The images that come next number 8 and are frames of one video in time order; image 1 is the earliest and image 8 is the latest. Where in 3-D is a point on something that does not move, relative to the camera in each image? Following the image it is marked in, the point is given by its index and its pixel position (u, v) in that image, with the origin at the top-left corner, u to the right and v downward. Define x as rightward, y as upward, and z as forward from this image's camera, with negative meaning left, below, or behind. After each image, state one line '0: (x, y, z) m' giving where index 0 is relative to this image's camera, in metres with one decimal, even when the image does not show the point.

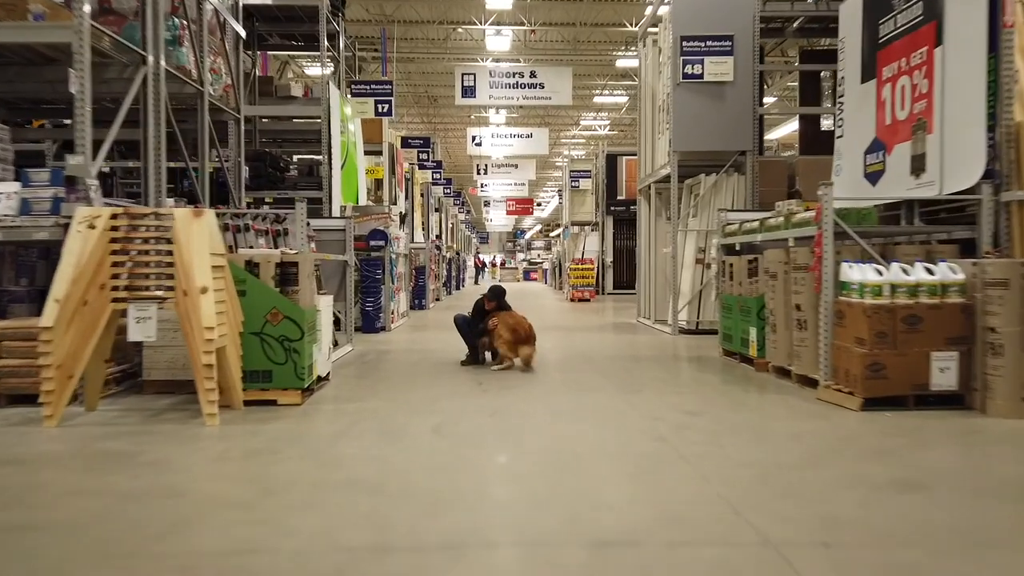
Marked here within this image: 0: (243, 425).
0: (-1.3, -0.7, +4.1) m
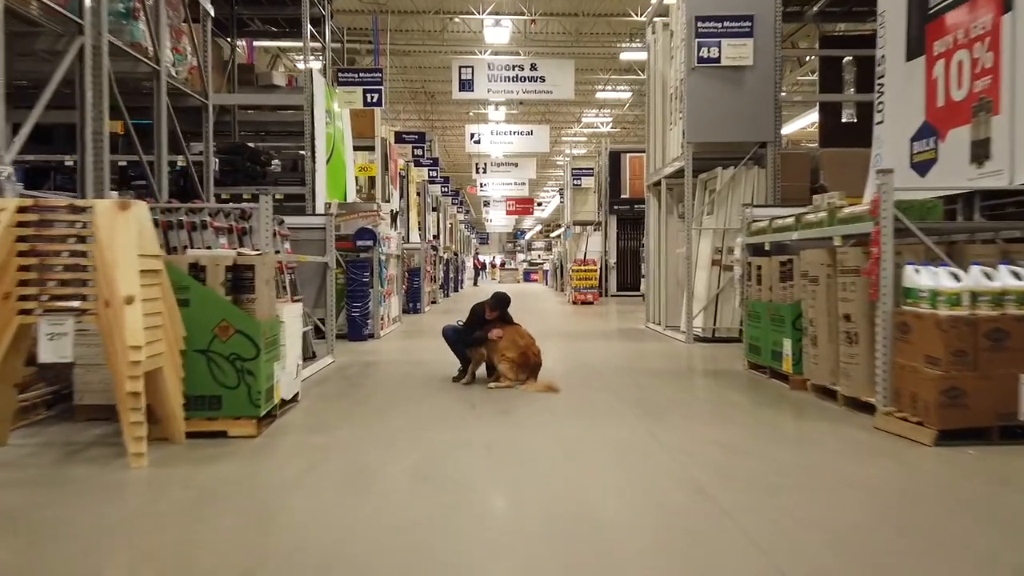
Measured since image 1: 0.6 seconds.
0: (-1.3, -0.7, +3.3) m
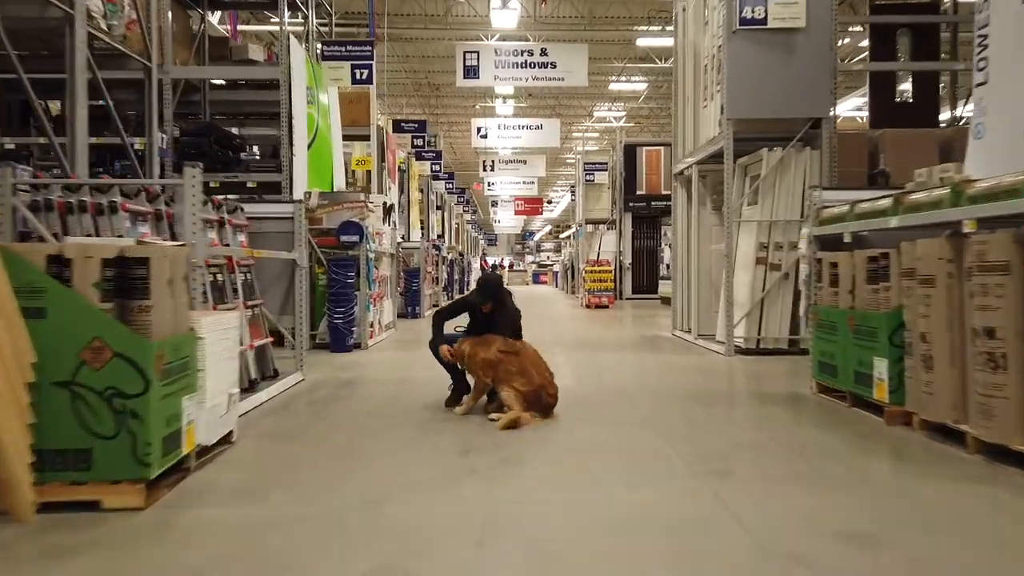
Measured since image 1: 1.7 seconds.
0: (-1.3, -0.7, +2.1) m
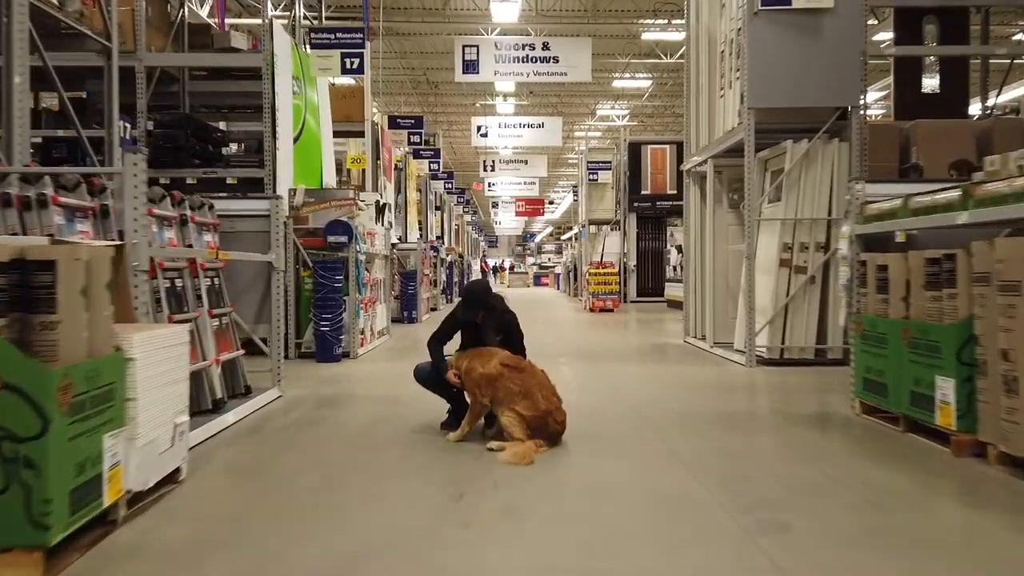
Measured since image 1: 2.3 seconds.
0: (-1.3, -0.8, +1.6) m
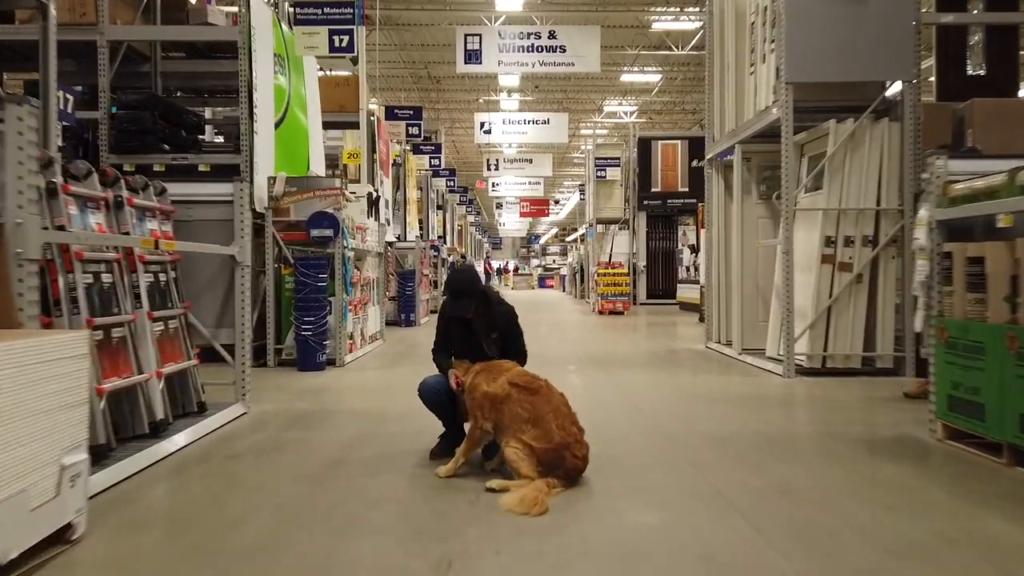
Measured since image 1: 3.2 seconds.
0: (-1.3, -0.7, +0.9) m
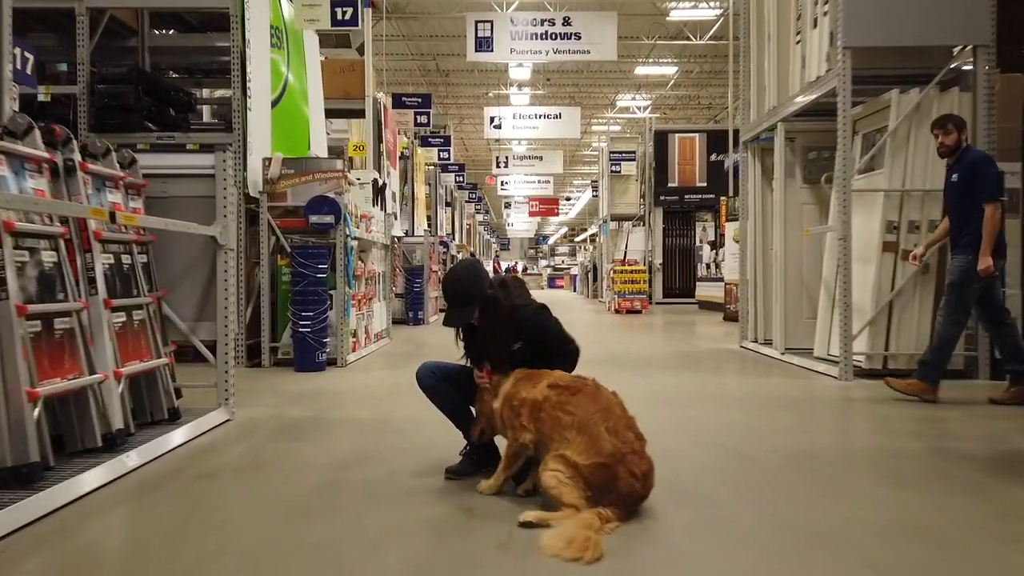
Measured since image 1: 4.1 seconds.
0: (-1.2, -0.7, +0.3) m
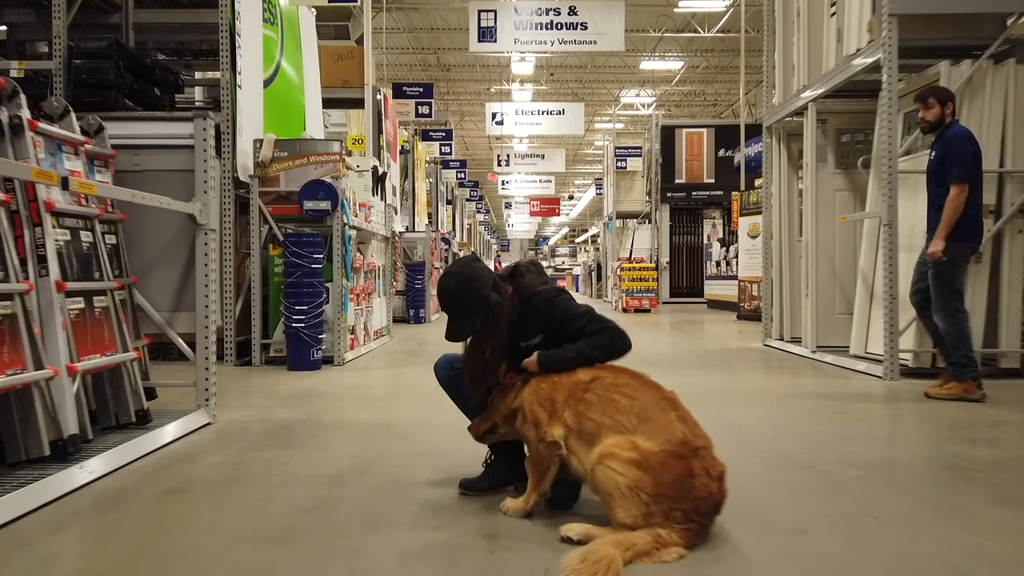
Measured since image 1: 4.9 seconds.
0: (-1.1, -0.6, -0.1) m
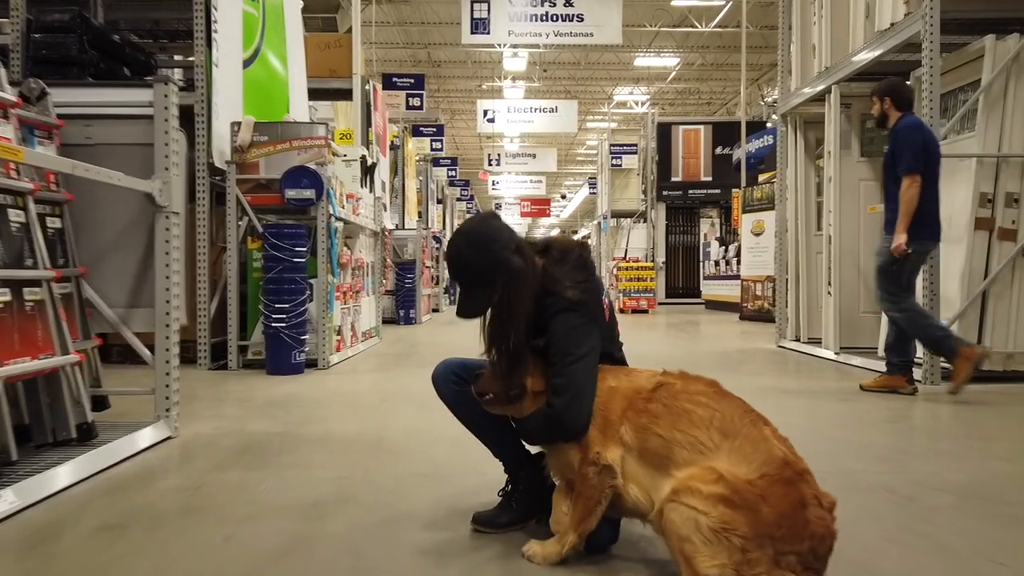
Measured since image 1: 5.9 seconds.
0: (-1.1, -0.6, -0.6) m
